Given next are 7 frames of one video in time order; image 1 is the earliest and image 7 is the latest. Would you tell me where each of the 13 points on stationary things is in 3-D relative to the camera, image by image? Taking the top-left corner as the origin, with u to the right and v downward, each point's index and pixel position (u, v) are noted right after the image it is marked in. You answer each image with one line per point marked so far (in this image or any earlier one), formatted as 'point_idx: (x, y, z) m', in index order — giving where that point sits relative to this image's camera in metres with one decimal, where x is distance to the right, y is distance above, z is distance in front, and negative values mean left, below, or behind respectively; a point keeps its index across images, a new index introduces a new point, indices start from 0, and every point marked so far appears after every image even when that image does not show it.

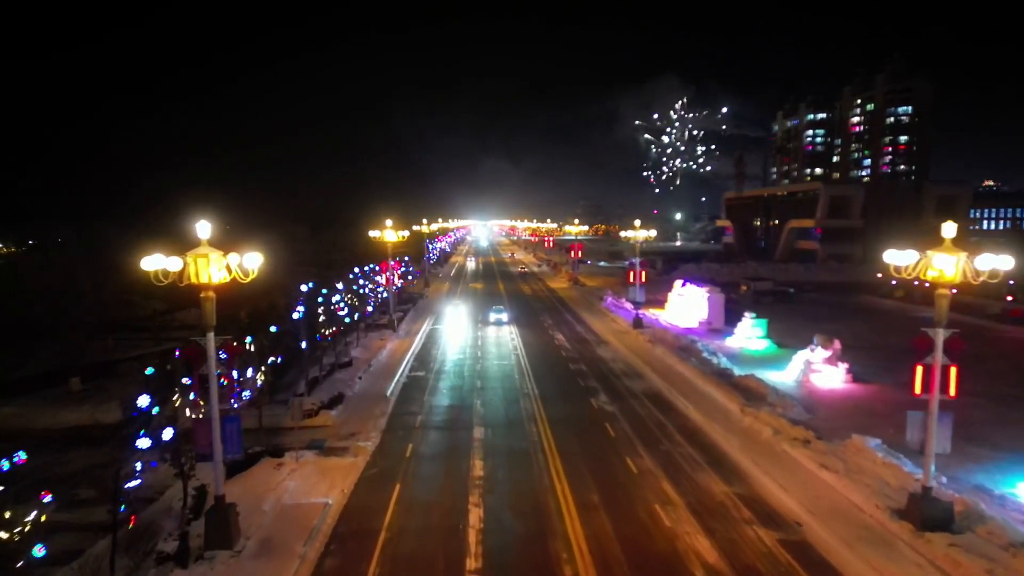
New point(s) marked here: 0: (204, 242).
0: (-5.6, +0.8, +12.8) m
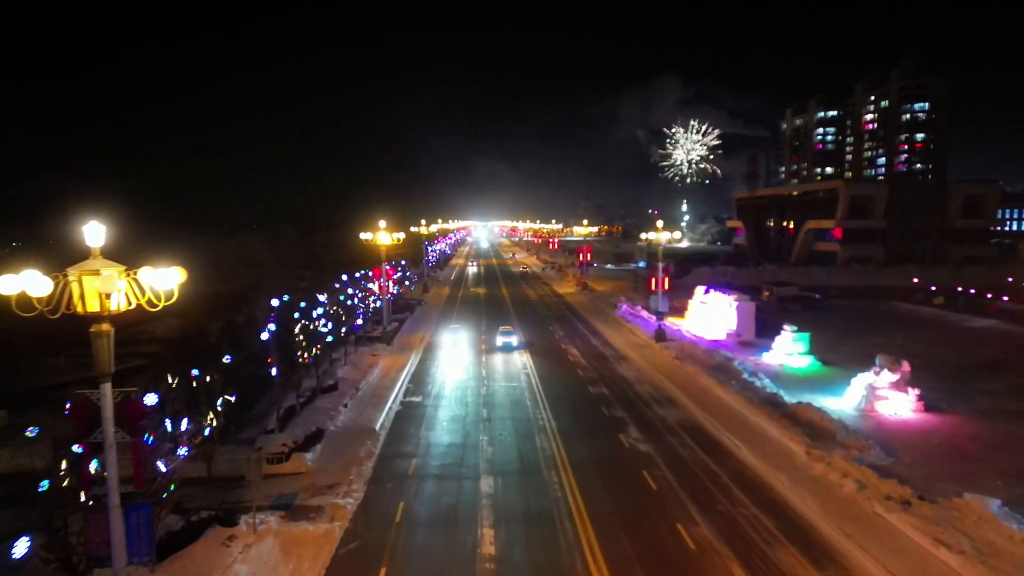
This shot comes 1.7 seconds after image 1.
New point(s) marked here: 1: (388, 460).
0: (-5.2, +0.5, +8.9) m
1: (-3.2, -4.4, +18.2) m
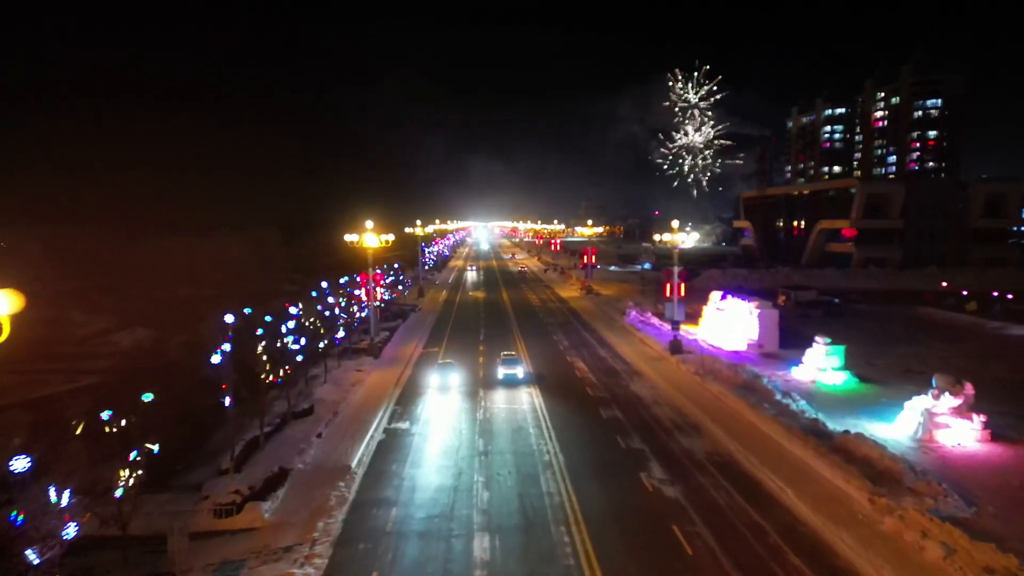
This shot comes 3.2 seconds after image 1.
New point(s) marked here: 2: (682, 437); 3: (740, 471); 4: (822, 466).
0: (-5.2, +0.2, +5.7) m
1: (-3.2, -4.7, +15.1) m
2: (+4.8, -4.2, +20.1) m
3: (+5.6, -4.5, +17.3) m
4: (+7.4, -4.3, +17.0) m
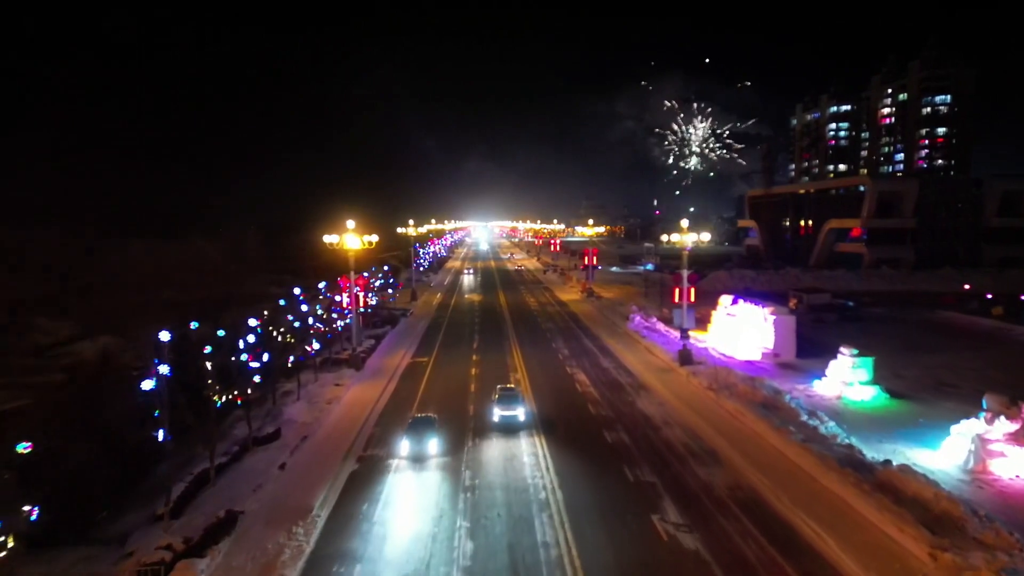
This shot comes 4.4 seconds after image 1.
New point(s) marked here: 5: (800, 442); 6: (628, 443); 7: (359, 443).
0: (-5.5, -0.1, +3.2) m
1: (-3.4, -4.9, +12.6) m
2: (+4.6, -4.4, +17.5) m
3: (+5.4, -4.7, +14.7) m
4: (+7.2, -4.5, +14.4) m
5: (+7.5, -4.0, +18.3) m
6: (+3.2, -4.3, +19.5) m
7: (-4.2, -4.3, +19.4) m
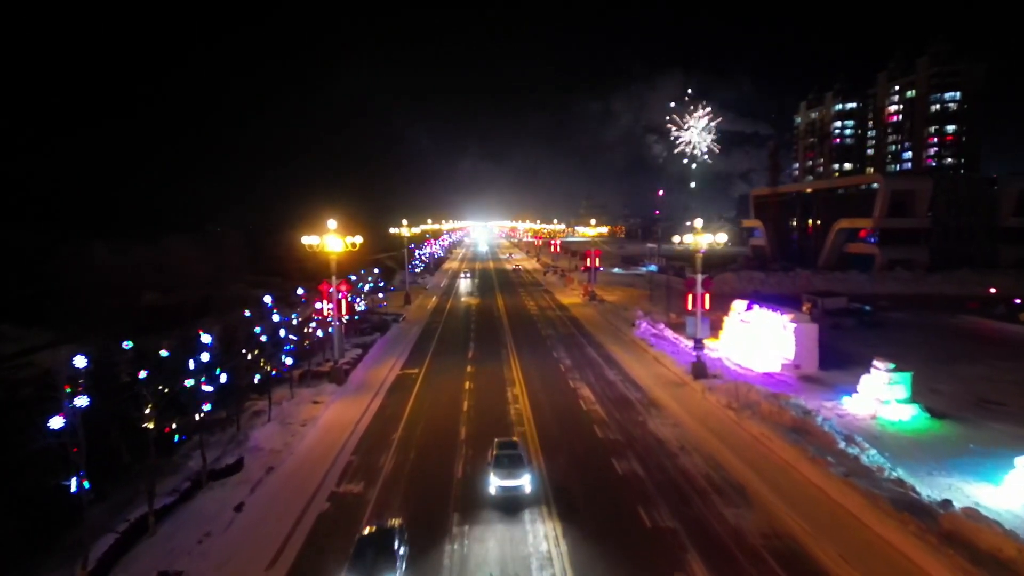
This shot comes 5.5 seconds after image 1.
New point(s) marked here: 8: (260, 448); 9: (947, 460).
0: (-5.5, -0.3, +0.7) m
1: (-3.5, -5.2, +10.1) m
2: (+4.5, -4.6, +15.0) m
3: (+5.3, -4.9, +12.2) m
4: (+7.1, -4.7, +11.9) m
5: (+7.4, -4.2, +15.8) m
6: (+3.1, -4.5, +17.0) m
7: (-4.3, -4.5, +16.9) m
8: (-6.5, -4.1, +18.3) m
9: (+11.1, -4.3, +18.0) m
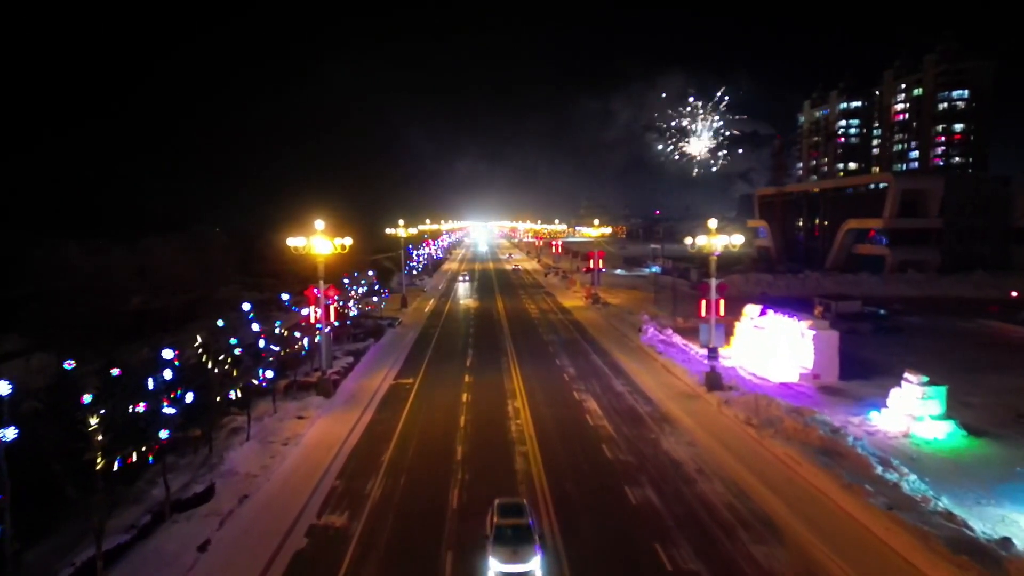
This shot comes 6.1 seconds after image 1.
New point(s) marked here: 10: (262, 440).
0: (-5.5, -0.5, -1.0) m
1: (-3.5, -5.3, +8.3) m
2: (+4.5, -4.8, +13.3) m
3: (+5.3, -5.1, +10.5) m
4: (+7.2, -4.9, +10.2) m
5: (+7.4, -4.4, +14.0) m
6: (+3.2, -4.7, +15.3) m
7: (-4.3, -4.7, +15.2) m
8: (-6.5, -4.3, +16.5) m
9: (+11.1, -4.5, +16.3) m
10: (-6.7, -4.1, +18.9) m
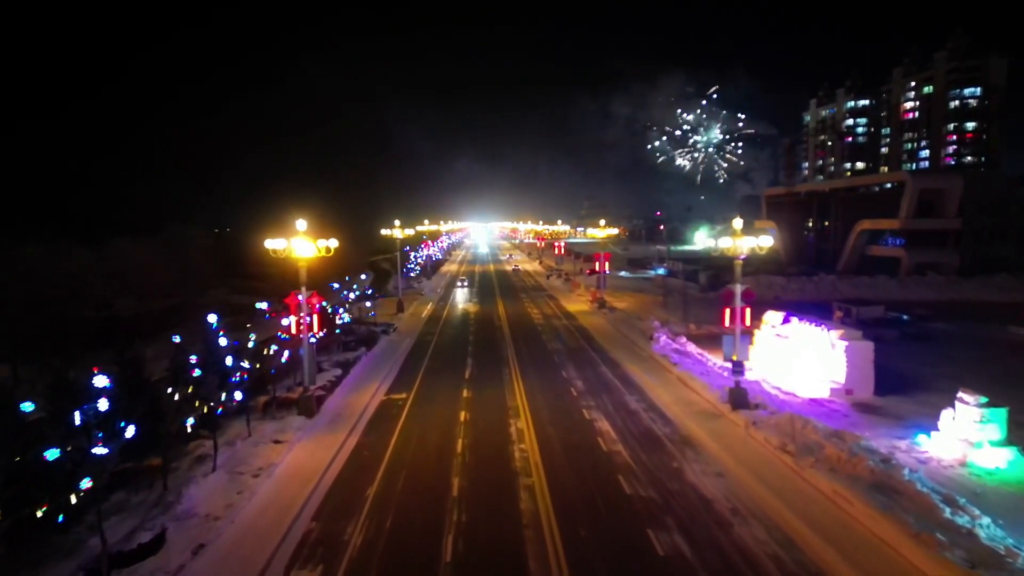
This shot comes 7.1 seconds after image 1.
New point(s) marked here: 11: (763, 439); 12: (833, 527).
0: (-5.4, -0.6, -3.4) m
1: (-3.4, -5.5, +6.0) m
2: (+4.6, -5.0, +10.9) m
3: (+5.4, -5.3, +8.1) m
4: (+7.2, -5.1, +7.8) m
5: (+7.5, -4.6, +11.7) m
6: (+3.2, -4.9, +12.9) m
7: (-4.2, -4.9, +12.8) m
8: (-6.4, -4.5, +14.2) m
9: (+11.2, -4.7, +13.9) m
10: (-6.6, -4.3, +16.6) m
11: (+6.7, -4.1, +18.8) m
12: (+6.3, -4.6, +13.8) m
